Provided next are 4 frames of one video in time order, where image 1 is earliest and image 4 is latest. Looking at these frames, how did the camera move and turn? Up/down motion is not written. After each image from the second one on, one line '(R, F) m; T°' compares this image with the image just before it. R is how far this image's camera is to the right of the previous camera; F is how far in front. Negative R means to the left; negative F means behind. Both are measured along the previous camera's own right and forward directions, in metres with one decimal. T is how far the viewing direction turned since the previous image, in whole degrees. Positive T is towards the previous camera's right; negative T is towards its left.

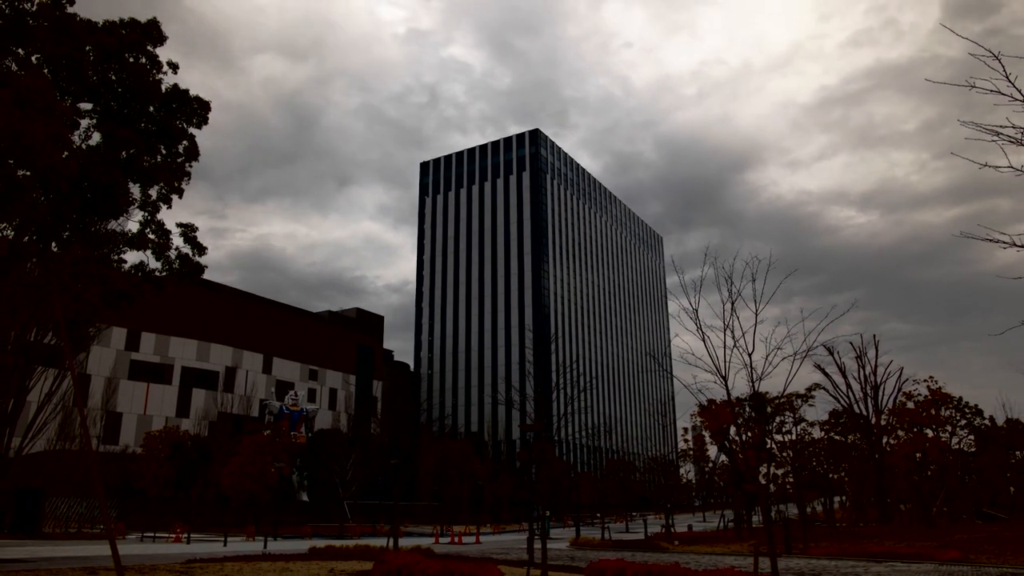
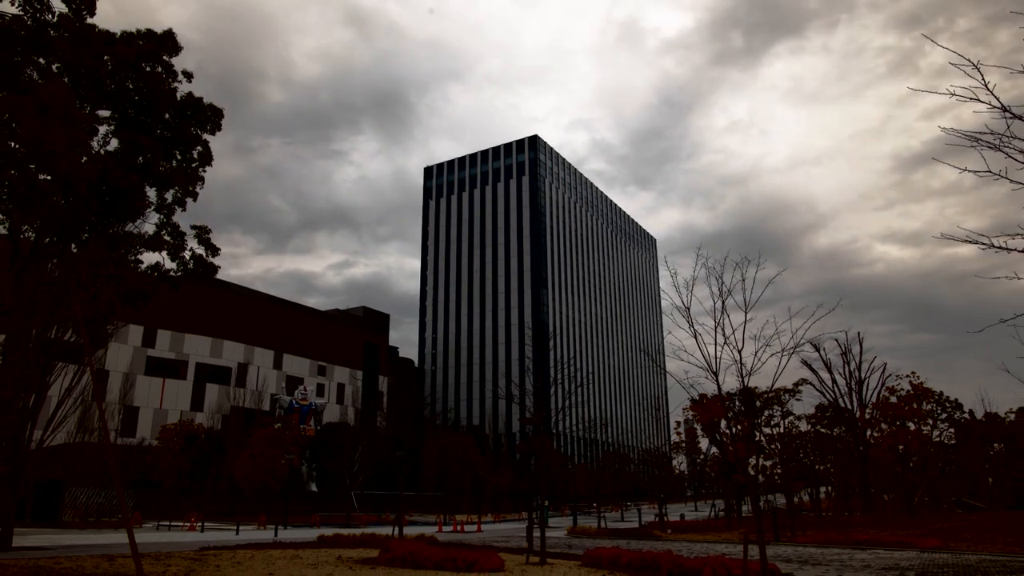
(0.0, -0.6) m; 0°
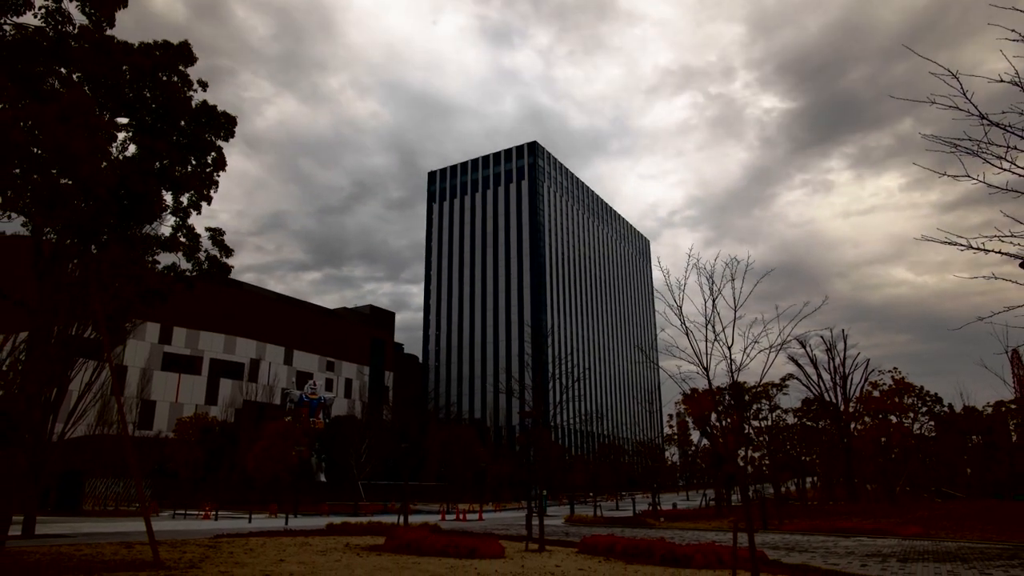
(0.0, -0.7) m; 0°
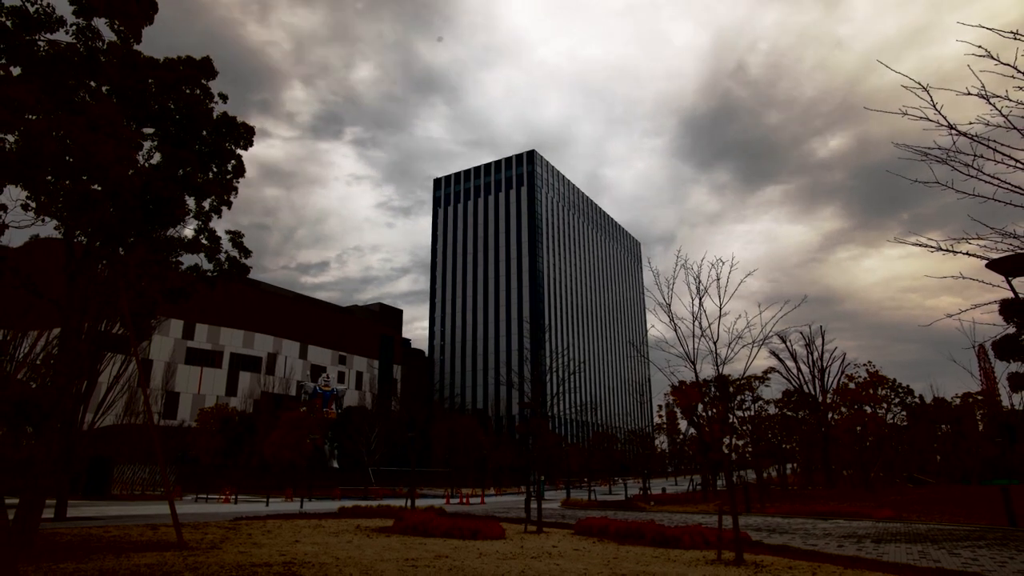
(+0.1, -1.1) m; 0°
